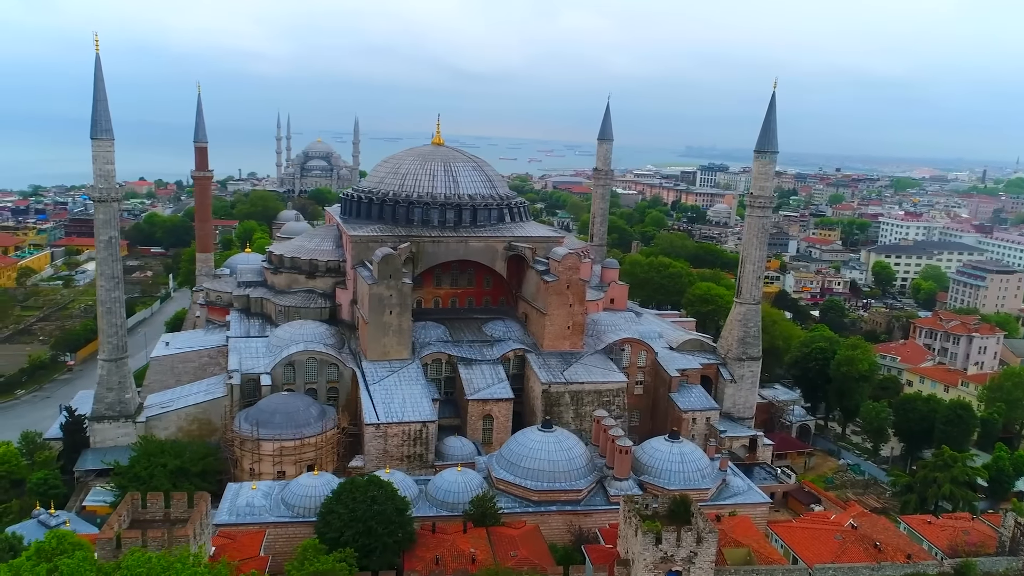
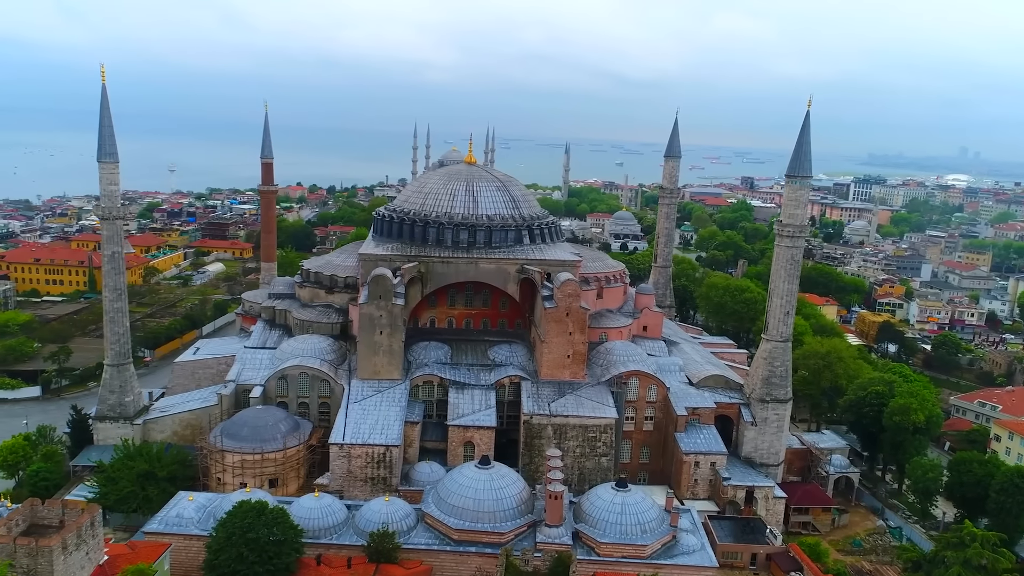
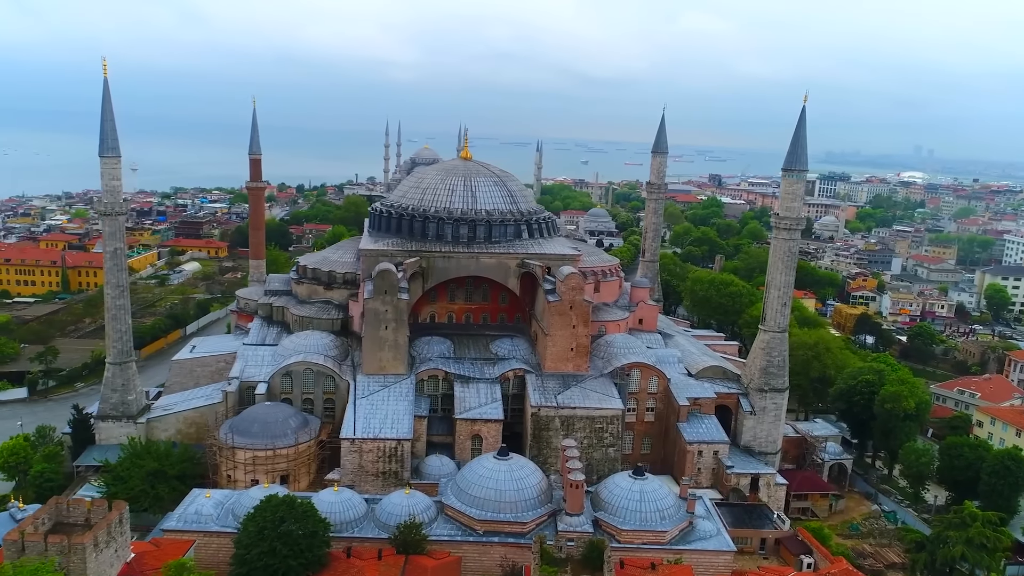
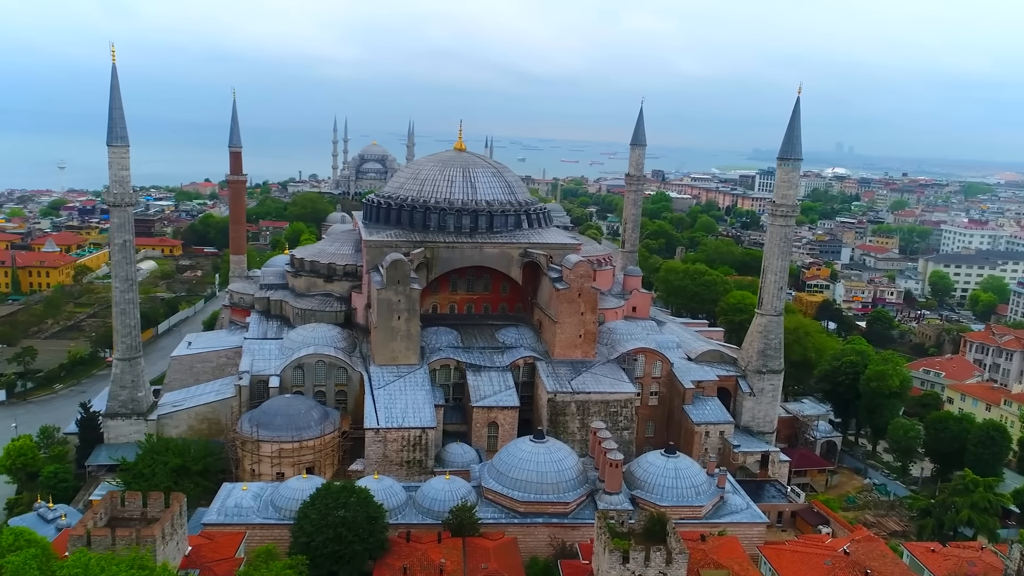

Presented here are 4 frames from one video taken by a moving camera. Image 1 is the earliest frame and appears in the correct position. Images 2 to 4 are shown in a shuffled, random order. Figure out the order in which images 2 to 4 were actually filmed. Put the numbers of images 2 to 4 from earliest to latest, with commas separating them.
4, 3, 2
